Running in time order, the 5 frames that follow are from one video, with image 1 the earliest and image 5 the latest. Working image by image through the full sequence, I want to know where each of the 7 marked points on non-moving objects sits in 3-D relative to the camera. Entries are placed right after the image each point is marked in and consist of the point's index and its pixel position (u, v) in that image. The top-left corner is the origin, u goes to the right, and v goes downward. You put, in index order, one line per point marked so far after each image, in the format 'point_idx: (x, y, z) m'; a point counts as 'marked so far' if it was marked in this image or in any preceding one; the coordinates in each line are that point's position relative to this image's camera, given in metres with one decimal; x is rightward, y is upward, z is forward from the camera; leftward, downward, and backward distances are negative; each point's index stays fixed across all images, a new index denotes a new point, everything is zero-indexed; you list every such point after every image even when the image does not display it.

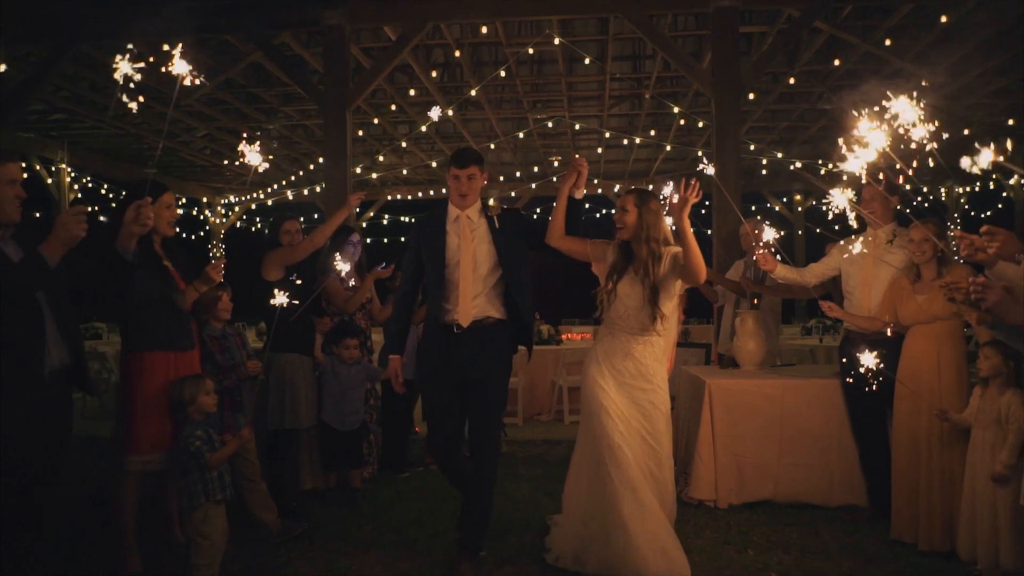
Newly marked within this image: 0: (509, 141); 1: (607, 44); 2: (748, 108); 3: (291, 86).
0: (0.0, +2.2, +12.5) m
1: (+1.0, +2.7, +9.0) m
2: (+3.2, +2.4, +11.1) m
3: (-2.8, +2.6, +10.6) m
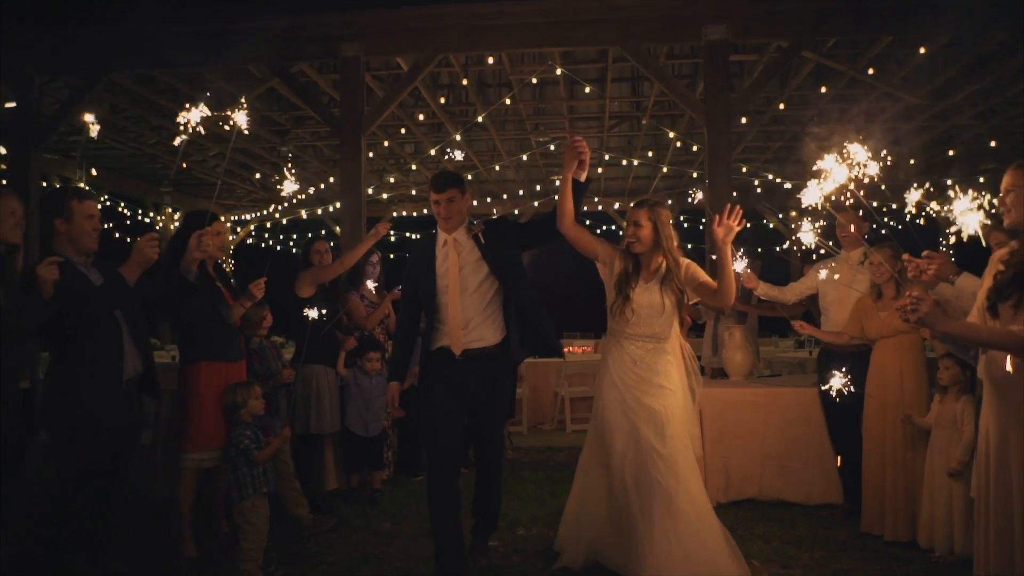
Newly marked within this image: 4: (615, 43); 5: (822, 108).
0: (0.0, +2.0, +13.0) m
1: (+1.1, +2.5, +9.5) m
2: (+3.2, +2.2, +11.6) m
3: (-2.8, +2.4, +11.1) m
4: (+0.9, +2.2, +7.2) m
5: (+4.0, +2.3, +10.7) m
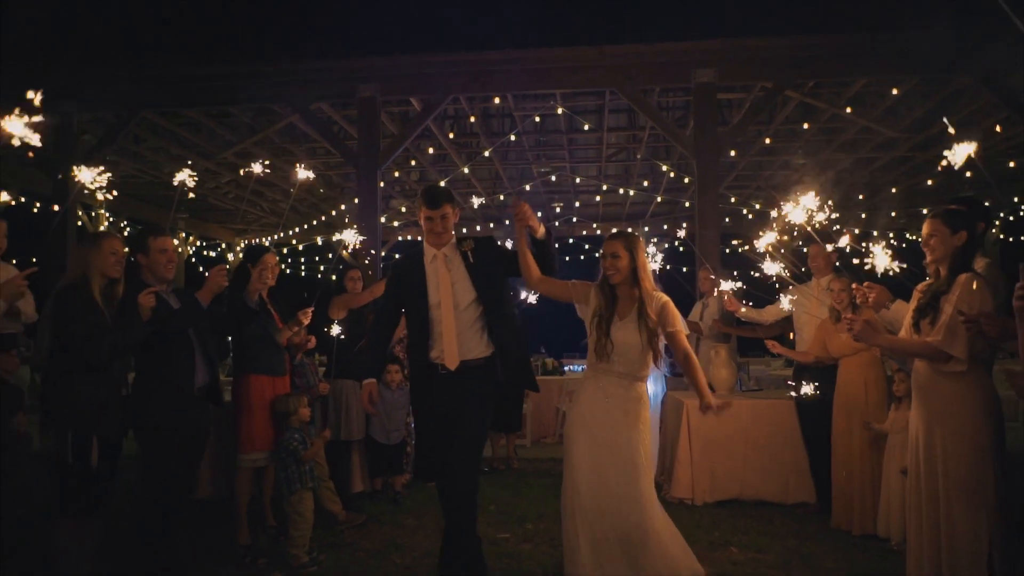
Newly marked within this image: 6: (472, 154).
0: (+0.1, +1.6, +13.7) m
1: (+1.1, +2.2, +10.2) m
2: (+3.3, +1.9, +12.3) m
3: (-2.8, +2.1, +11.8) m
4: (+1.0, +2.0, +7.9) m
5: (+4.1, +2.0, +11.4) m
6: (-0.6, +2.0, +12.0) m
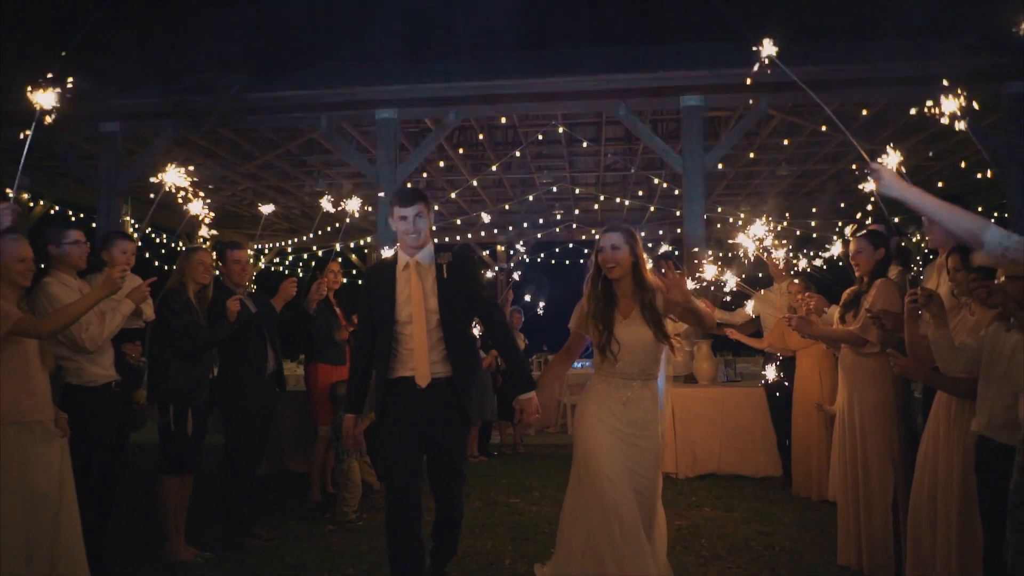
0: (+0.1, +1.6, +14.6) m
1: (+1.2, +2.2, +11.1) m
2: (+3.3, +1.8, +13.2) m
3: (-2.7, +2.0, +12.7) m
4: (+1.0, +1.9, +8.8) m
5: (+4.1, +2.0, +12.3) m
6: (-0.5, +1.9, +12.9) m
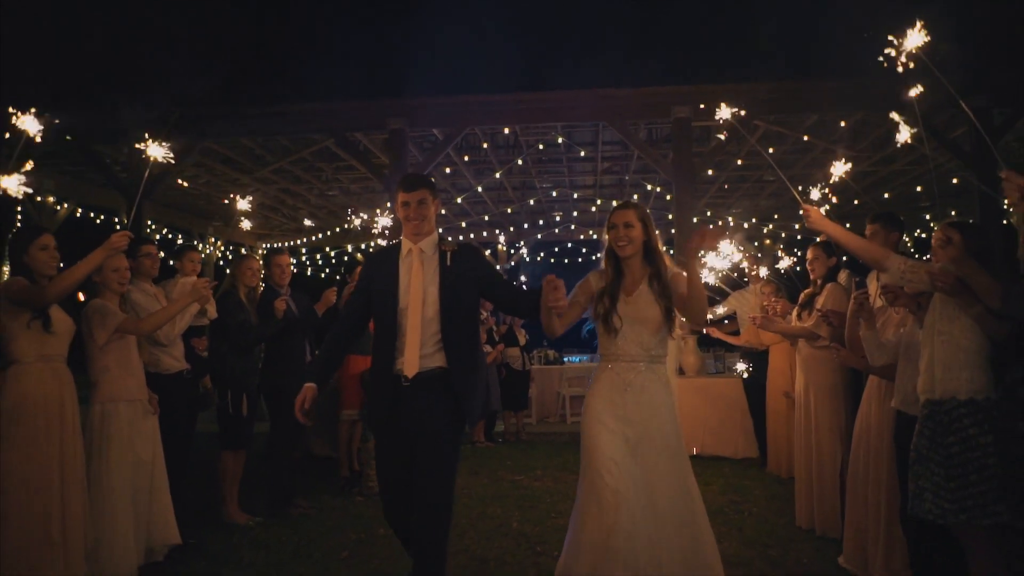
0: (+0.2, +1.6, +15.4) m
1: (+1.2, +2.2, +11.9) m
2: (+3.4, +1.9, +13.9) m
3: (-2.7, +2.1, +13.5) m
4: (+1.1, +1.9, +9.5) m
5: (+4.2, +2.0, +13.1) m
6: (-0.5, +1.9, +13.6) m
